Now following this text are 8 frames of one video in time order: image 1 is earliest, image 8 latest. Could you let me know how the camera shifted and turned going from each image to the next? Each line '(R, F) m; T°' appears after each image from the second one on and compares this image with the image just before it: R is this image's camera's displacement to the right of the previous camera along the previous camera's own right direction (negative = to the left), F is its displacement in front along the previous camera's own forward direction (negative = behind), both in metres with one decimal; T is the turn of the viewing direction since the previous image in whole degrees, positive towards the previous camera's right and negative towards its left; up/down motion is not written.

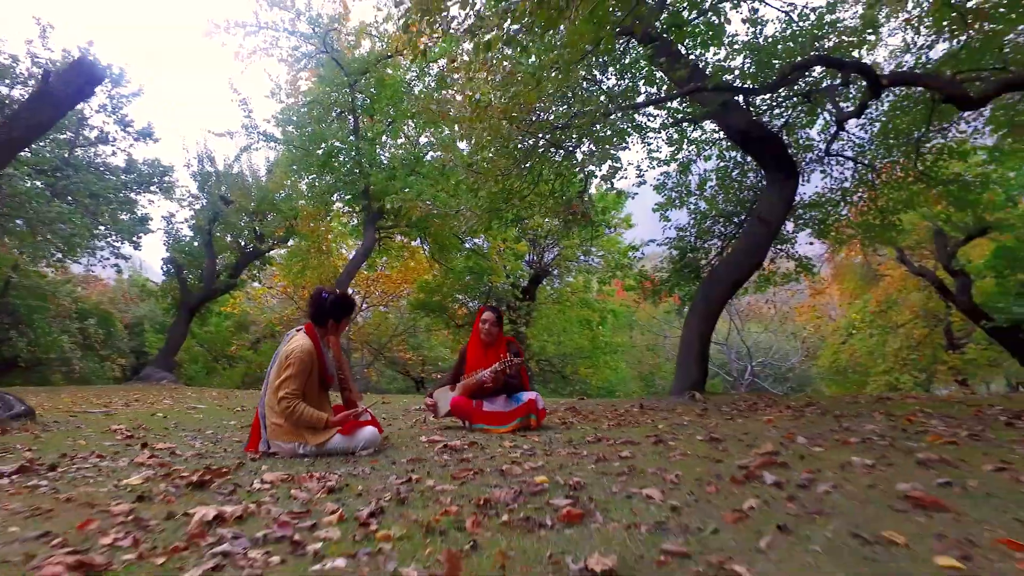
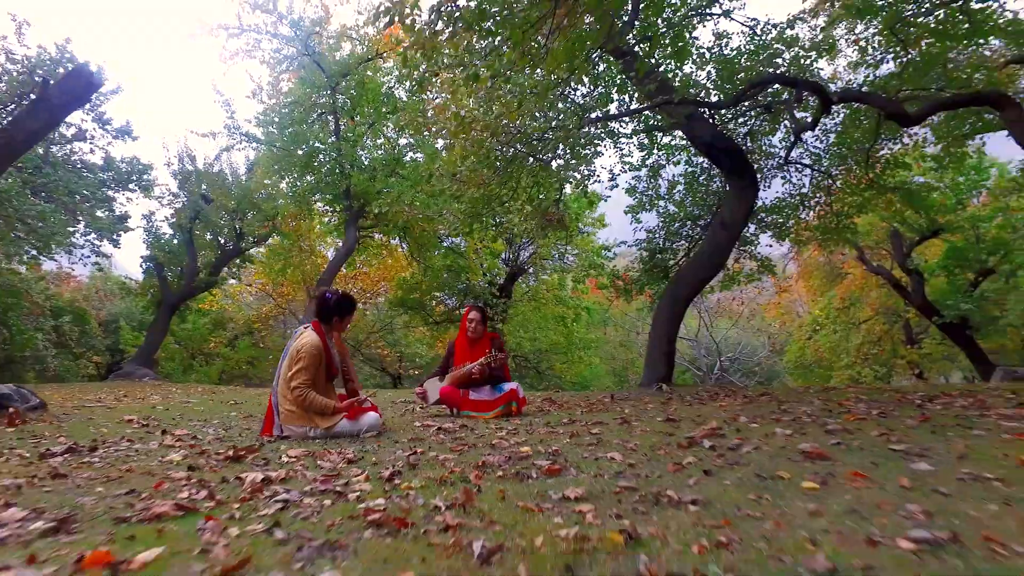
(-0.1, -0.5) m; +2°
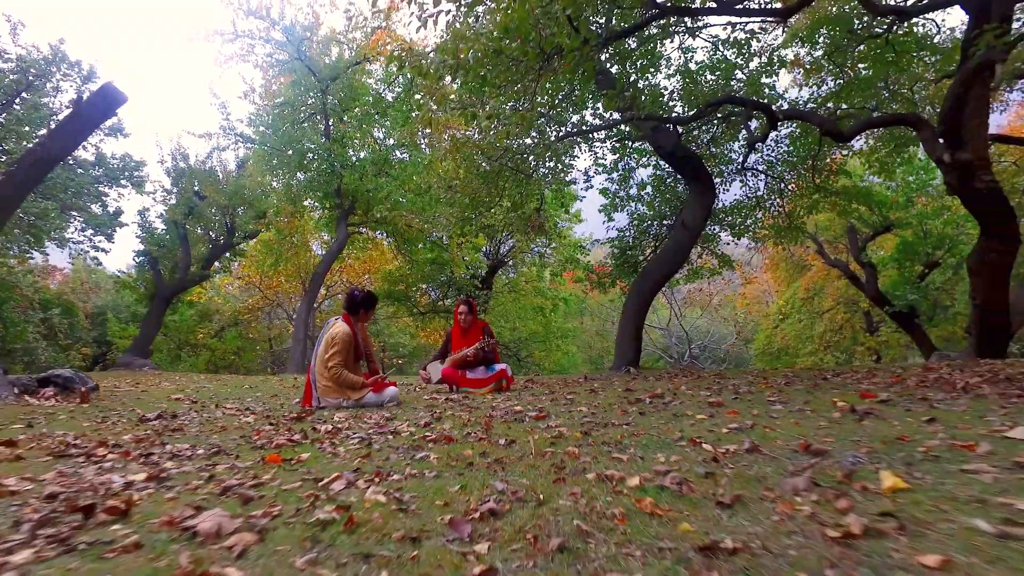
(-0.1, -1.1) m; +2°
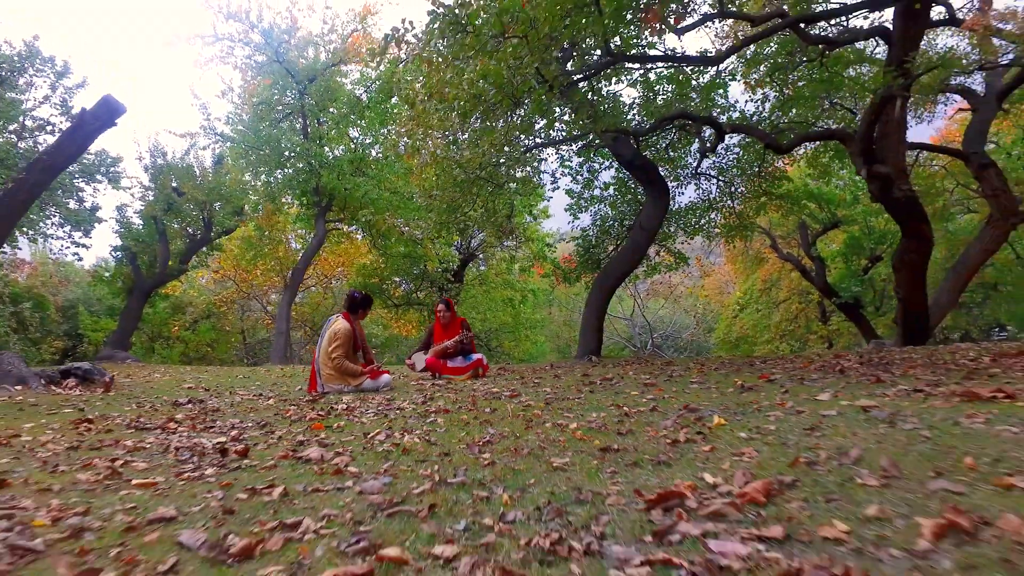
(-0.1, -0.9) m; +3°
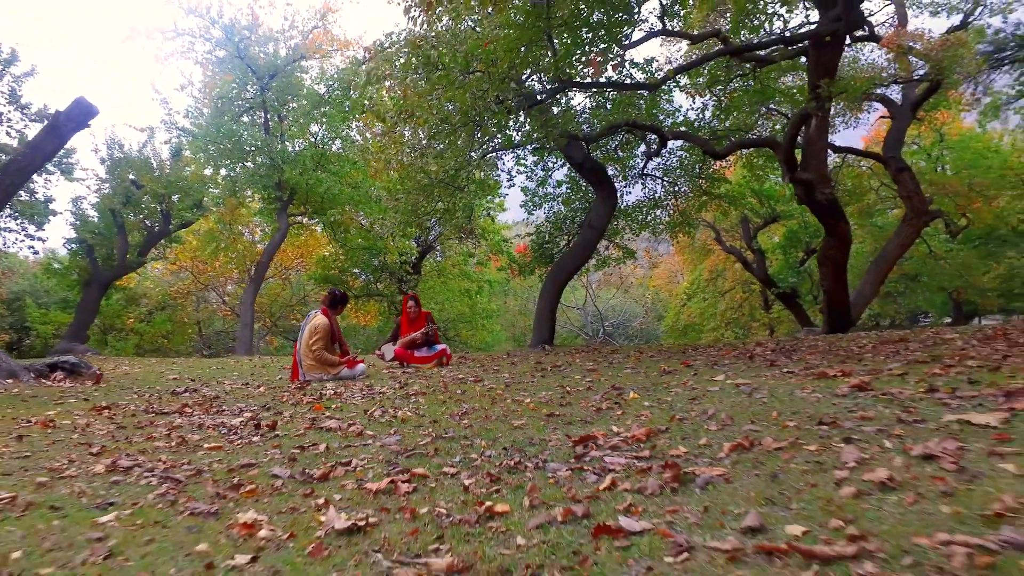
(-0.1, -0.8) m; +4°
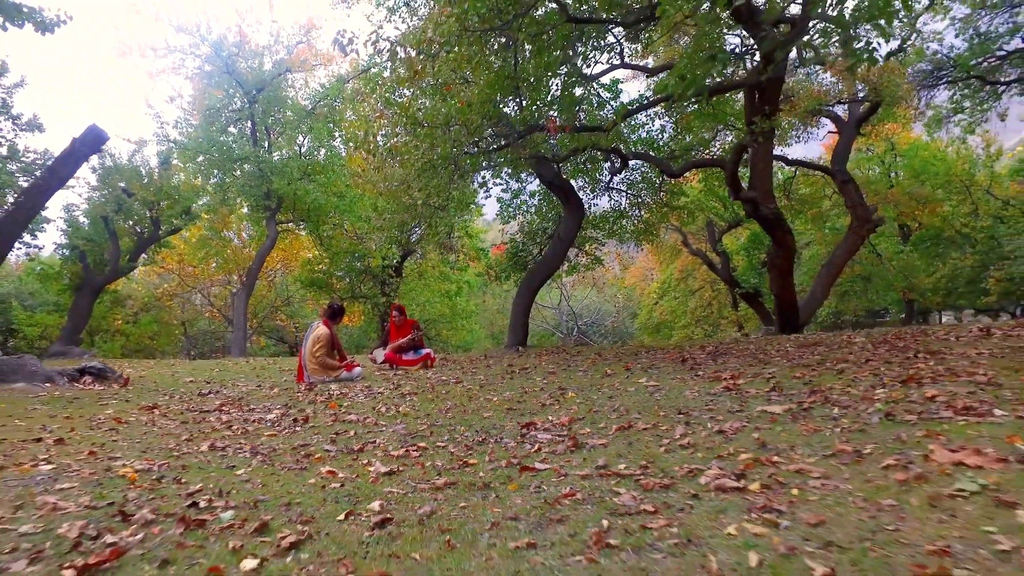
(+0.1, -1.2) m; +2°
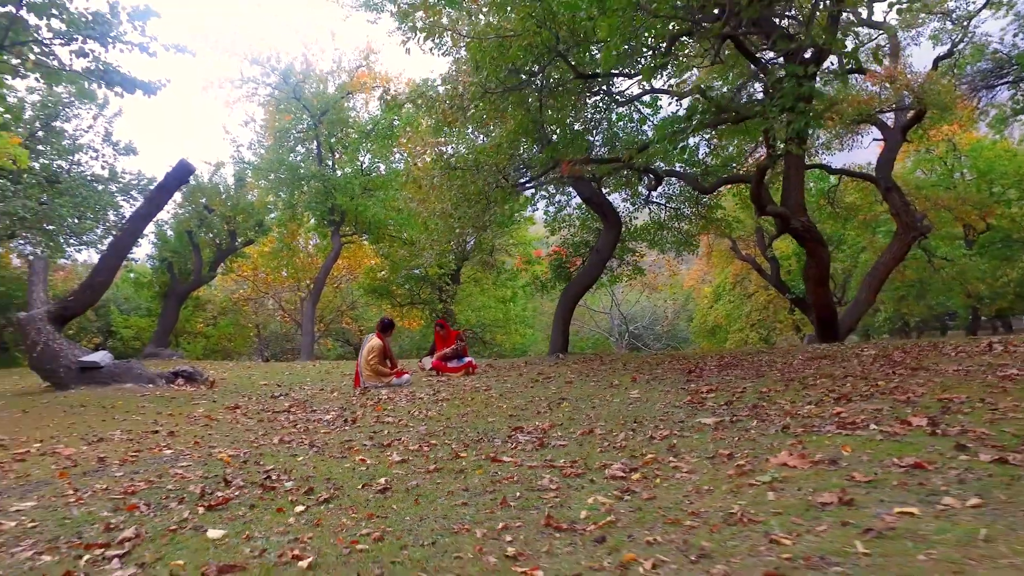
(+0.5, -0.9) m; -6°
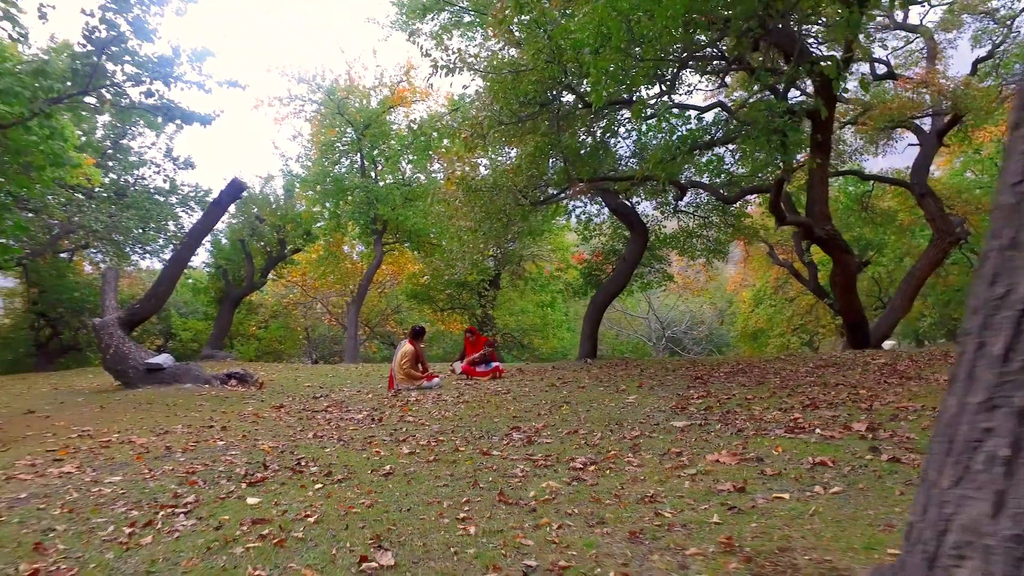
(+0.4, -0.6) m; -4°
